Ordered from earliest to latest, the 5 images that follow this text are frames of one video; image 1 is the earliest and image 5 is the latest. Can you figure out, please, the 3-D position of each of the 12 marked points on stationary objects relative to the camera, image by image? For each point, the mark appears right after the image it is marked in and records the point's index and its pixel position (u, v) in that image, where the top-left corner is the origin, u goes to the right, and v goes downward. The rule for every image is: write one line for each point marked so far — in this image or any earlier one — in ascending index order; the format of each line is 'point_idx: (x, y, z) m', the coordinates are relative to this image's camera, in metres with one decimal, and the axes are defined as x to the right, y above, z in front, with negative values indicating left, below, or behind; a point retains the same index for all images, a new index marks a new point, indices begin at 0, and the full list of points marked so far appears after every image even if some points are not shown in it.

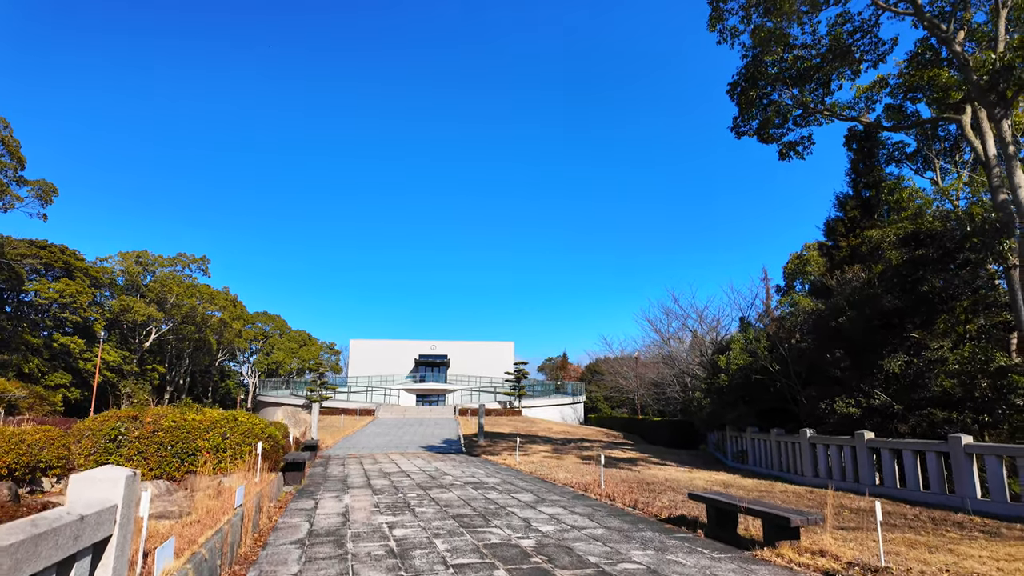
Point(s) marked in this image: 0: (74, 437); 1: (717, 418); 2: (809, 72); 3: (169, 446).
0: (-6.3, -2.2, +7.9) m
1: (+5.1, -3.2, +13.4) m
2: (+6.5, +4.7, +11.9) m
3: (-5.0, -2.3, +8.0) m
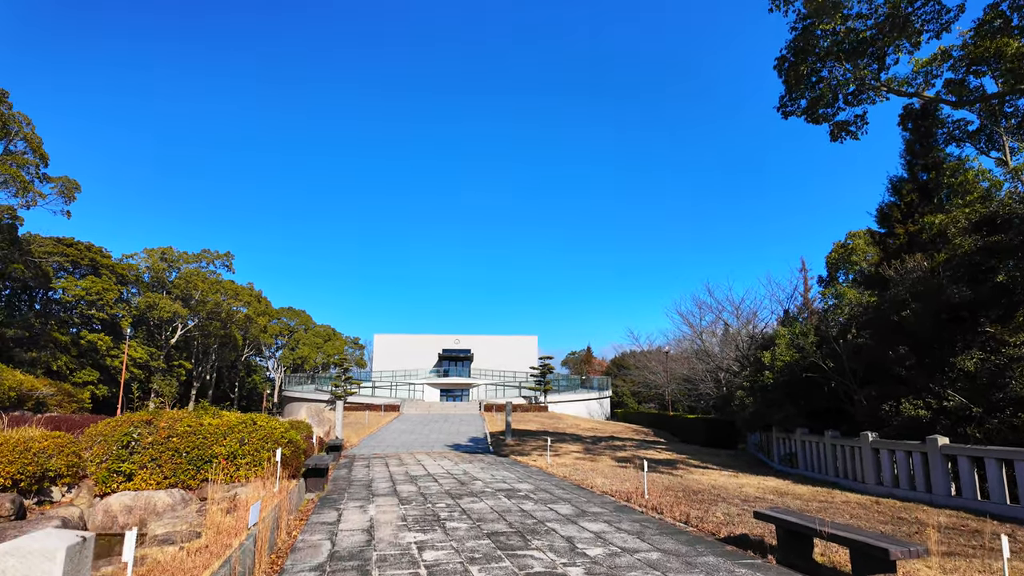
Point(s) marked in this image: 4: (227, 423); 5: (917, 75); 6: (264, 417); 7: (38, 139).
0: (-5.8, -2.1, +7.5) m
1: (+5.8, -3.0, +12.6) m
2: (+7.1, +4.9, +10.9) m
3: (-4.5, -2.3, +7.5) m
4: (-4.2, -2.0, +8.0) m
5: (+8.7, +4.6, +11.6) m
6: (-3.9, -2.0, +8.6) m
7: (-16.1, +5.0, +18.4) m
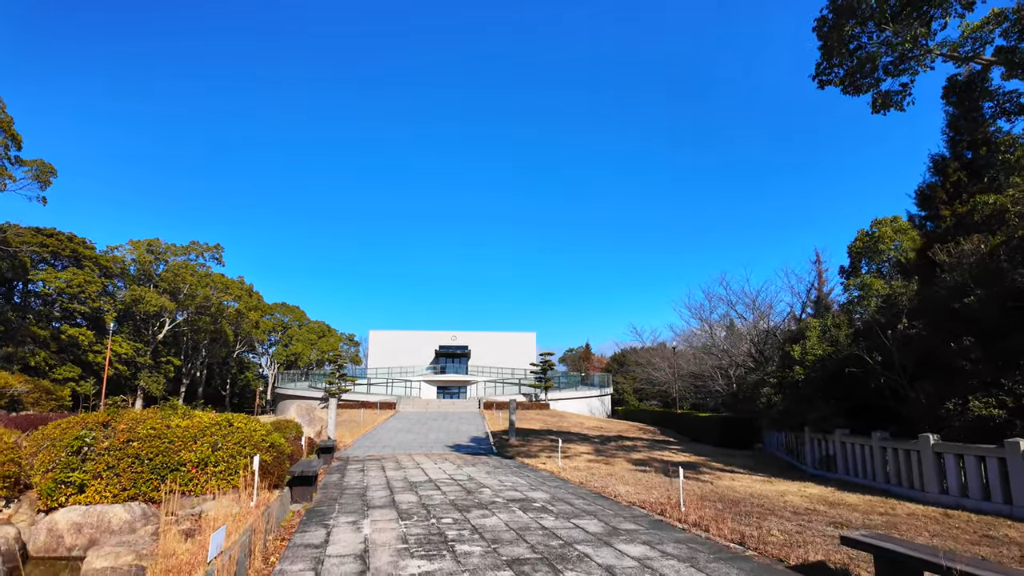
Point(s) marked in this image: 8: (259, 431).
0: (-5.6, -1.9, +6.3) m
1: (+6.0, -2.8, +11.6) m
2: (+7.3, +5.1, +9.9) m
3: (-4.3, -2.0, +6.4) m
4: (-4.0, -1.7, +6.9) m
5: (+8.9, +4.8, +10.6) m
6: (-3.7, -1.8, +7.5) m
7: (-15.9, +5.4, +17.2) m
8: (-3.5, -2.0, +7.5) m
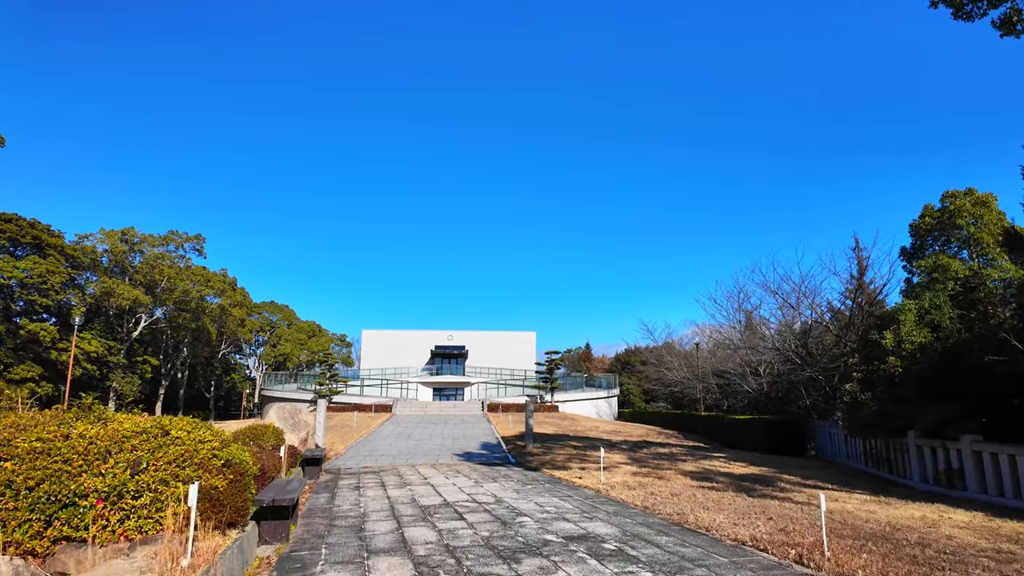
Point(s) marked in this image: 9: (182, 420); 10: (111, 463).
0: (-5.0, -1.4, +4.0) m
1: (+6.5, -2.3, +9.4) m
2: (+7.8, +5.6, +7.8) m
3: (-3.7, -1.5, +4.1) m
4: (-3.4, -1.2, +4.6) m
5: (+9.5, +5.3, +8.5) m
6: (-3.1, -1.3, +5.2) m
7: (-15.5, +5.8, +14.8) m
8: (-2.9, -1.5, +5.2) m
9: (-3.1, -1.2, +5.1) m
10: (-3.3, -1.4, +4.5) m
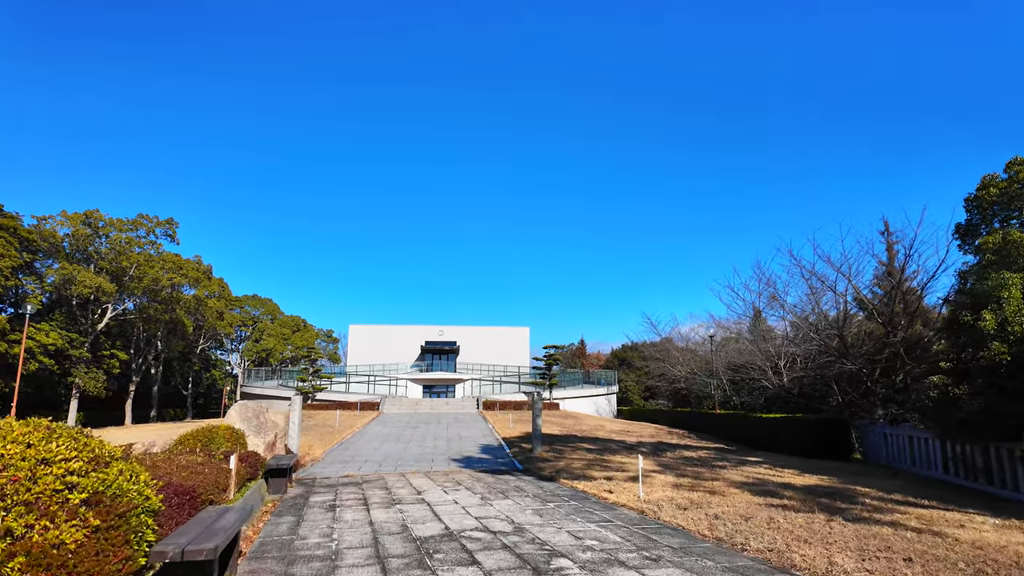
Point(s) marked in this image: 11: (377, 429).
0: (-4.6, -0.9, +2.0) m
1: (+6.8, -1.8, +7.6) m
2: (+8.1, +6.0, +6.0) m
3: (-3.4, -1.1, +2.1) m
4: (-3.1, -0.8, +2.6) m
5: (+9.7, +5.7, +6.8) m
6: (-2.8, -0.8, +3.2) m
7: (-15.3, +6.3, +12.5) m
8: (-2.5, -1.0, +3.2) m
9: (-2.8, -0.8, +3.2) m
10: (-3.0, -1.0, +2.5) m
11: (-4.5, -4.7, +18.0) m
